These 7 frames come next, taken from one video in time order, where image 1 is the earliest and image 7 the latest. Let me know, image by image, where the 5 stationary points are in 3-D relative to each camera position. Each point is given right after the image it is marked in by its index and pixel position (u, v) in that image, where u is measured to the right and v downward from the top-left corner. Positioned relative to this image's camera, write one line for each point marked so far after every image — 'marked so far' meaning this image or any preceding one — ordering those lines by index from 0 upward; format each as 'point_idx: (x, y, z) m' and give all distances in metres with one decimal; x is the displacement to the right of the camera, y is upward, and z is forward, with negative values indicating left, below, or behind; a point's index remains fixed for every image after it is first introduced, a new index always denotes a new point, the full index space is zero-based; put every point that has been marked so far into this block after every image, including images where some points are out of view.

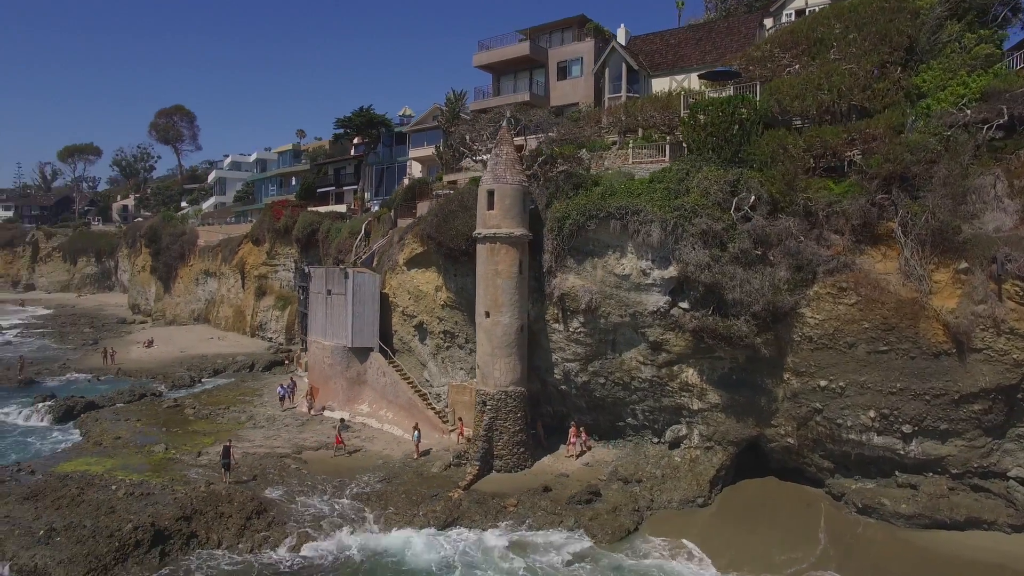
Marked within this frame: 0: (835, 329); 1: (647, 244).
0: (+7.7, -1.0, +15.2) m
1: (+3.4, +1.1, +16.6) m
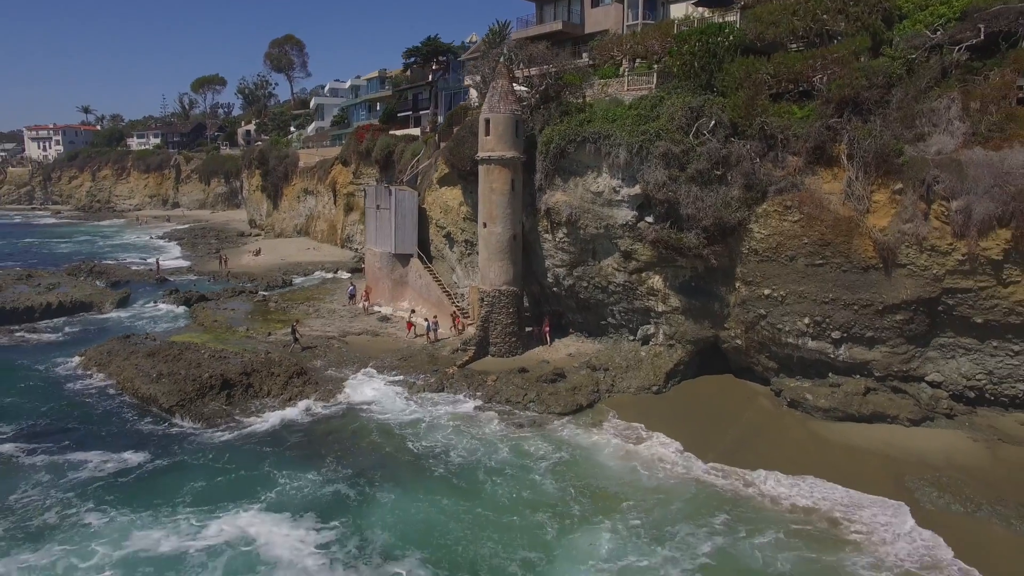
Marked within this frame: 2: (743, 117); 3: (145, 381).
0: (+7.0, +1.2, +16.9) m
1: (+3.0, +3.5, +18.8) m
2: (+6.3, +4.6, +17.5) m
3: (-11.1, -2.8, +19.6) m
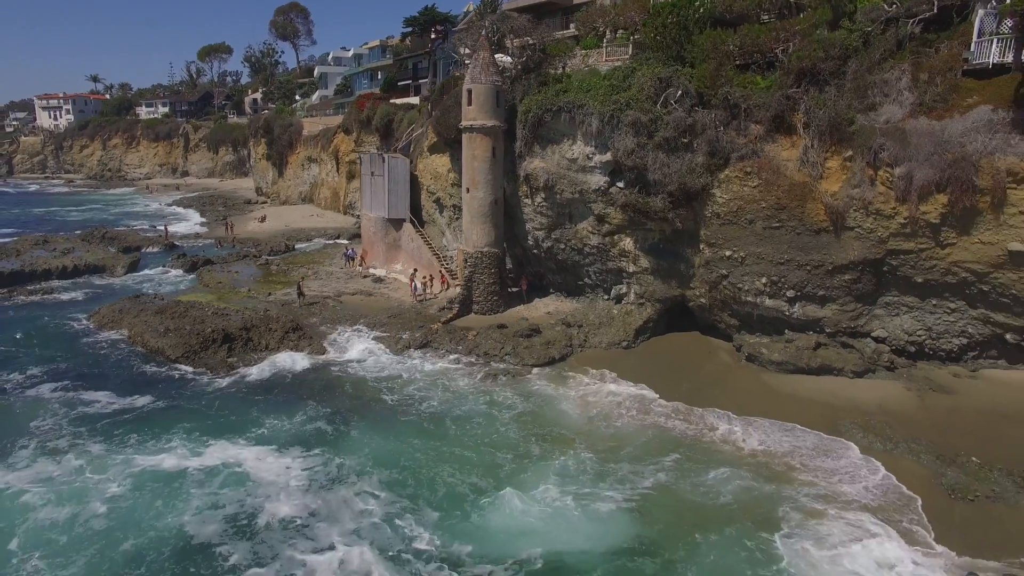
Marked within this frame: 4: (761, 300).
0: (+6.3, +2.2, +18.0) m
1: (+2.4, +4.7, +19.9) m
2: (+5.6, +5.7, +18.5) m
3: (-11.7, -1.5, +21.2) m
4: (+7.1, -0.4, +18.3) m
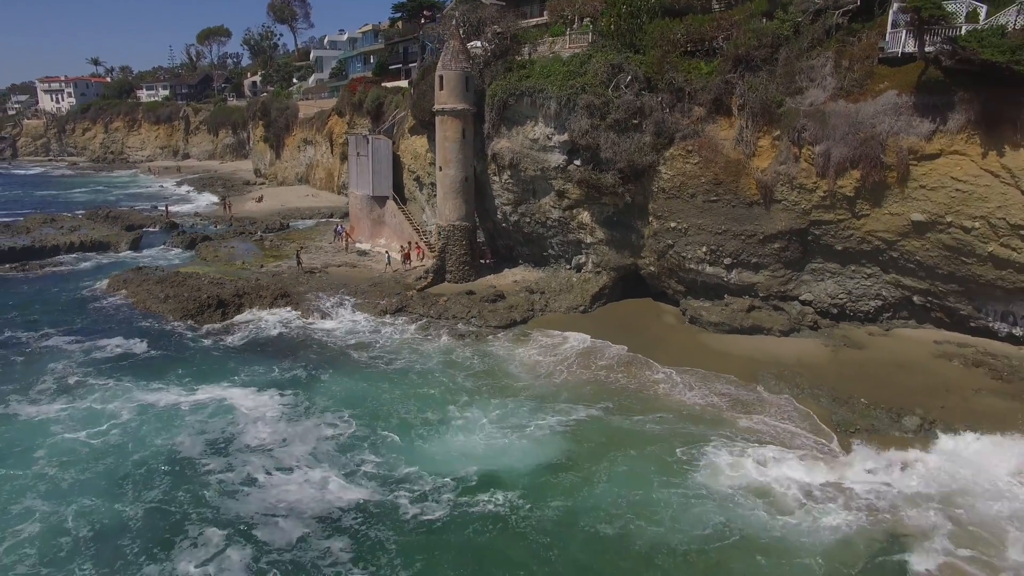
0: (+5.2, +3.2, +19.9) m
1: (+1.3, +5.7, +21.7) m
2: (+4.5, +6.7, +20.3) m
3: (-12.8, -0.4, +23.3) m
4: (+5.9, +0.6, +20.3) m
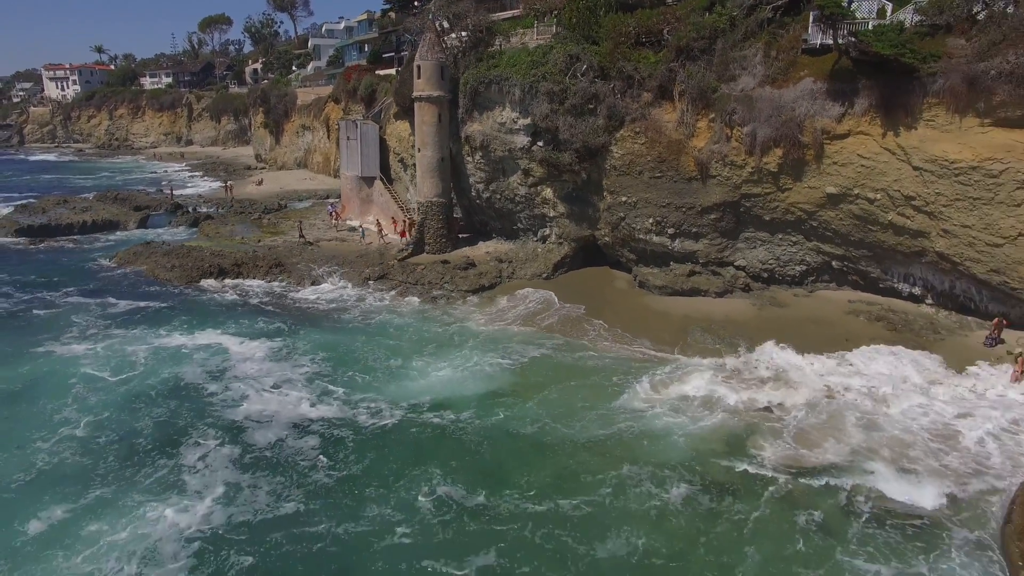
0: (+4.1, +4.3, +22.2) m
1: (+0.1, +6.9, +24.0) m
2: (+3.3, +7.8, +22.6) m
3: (-14.0, +0.7, +25.8) m
4: (+4.8, +1.8, +22.7) m
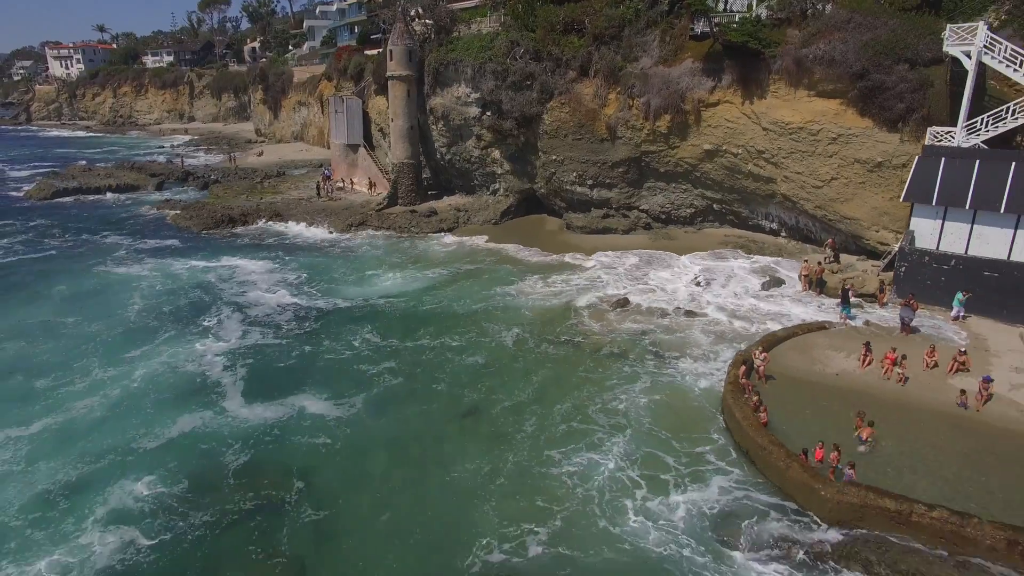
0: (+2.0, +6.9, +27.8) m
1: (-2.0, +9.5, +29.5) m
2: (+1.2, +10.4, +28.0) m
3: (-16.0, +3.3, +31.5) m
4: (+2.7, +4.3, +28.3) m
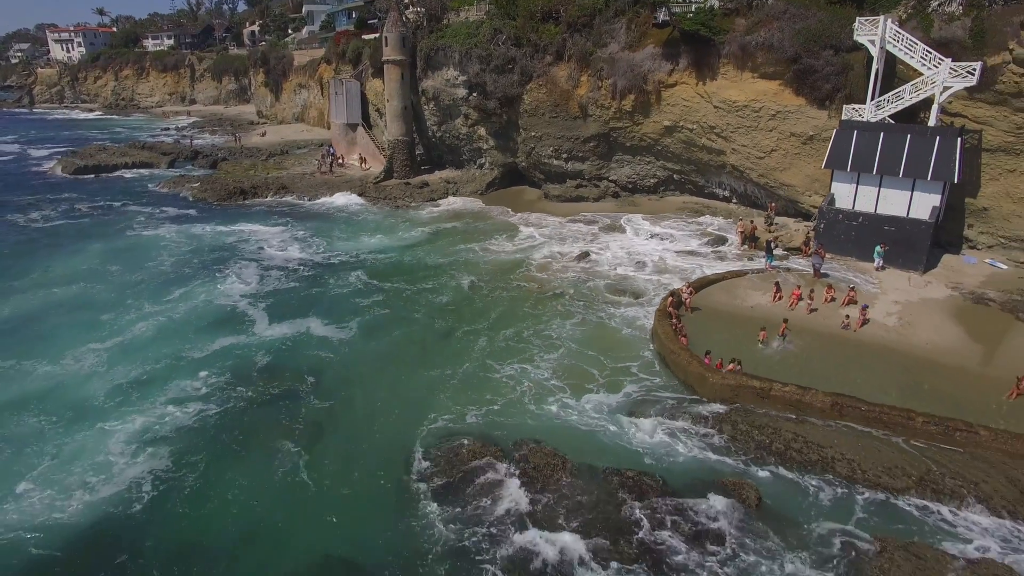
0: (+1.2, +8.6, +30.9) m
1: (-2.8, +11.3, +32.5) m
2: (+0.4, +12.1, +31.0) m
3: (-16.8, +5.1, +34.7) m
4: (+1.9, +6.1, +31.5) m
